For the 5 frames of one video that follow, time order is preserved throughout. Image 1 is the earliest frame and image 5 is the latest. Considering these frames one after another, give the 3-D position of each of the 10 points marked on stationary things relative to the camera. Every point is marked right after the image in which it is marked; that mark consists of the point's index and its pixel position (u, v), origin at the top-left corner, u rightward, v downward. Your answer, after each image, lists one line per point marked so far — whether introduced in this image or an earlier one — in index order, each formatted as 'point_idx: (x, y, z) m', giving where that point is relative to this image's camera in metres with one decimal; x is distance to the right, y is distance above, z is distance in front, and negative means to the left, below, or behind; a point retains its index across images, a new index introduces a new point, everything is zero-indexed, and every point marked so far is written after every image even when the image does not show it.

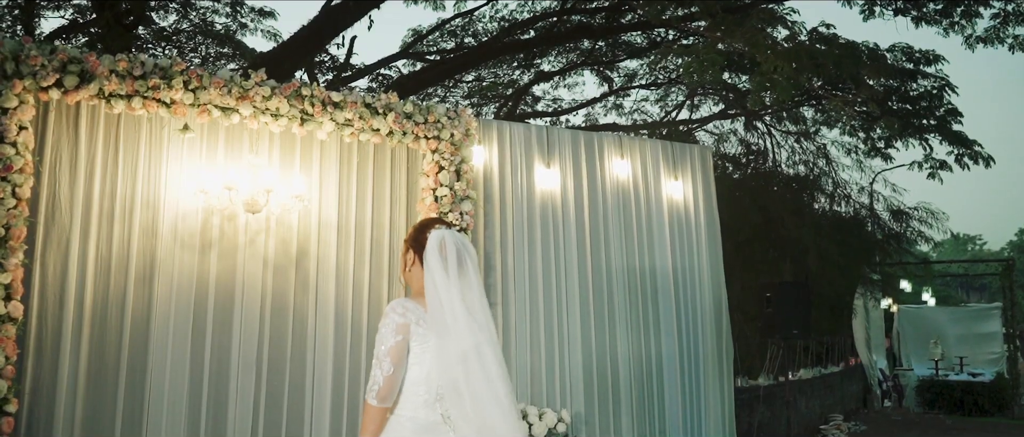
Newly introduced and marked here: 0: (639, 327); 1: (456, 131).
0: (+1.0, -0.8, +6.7) m
1: (-0.4, +0.6, +5.6) m
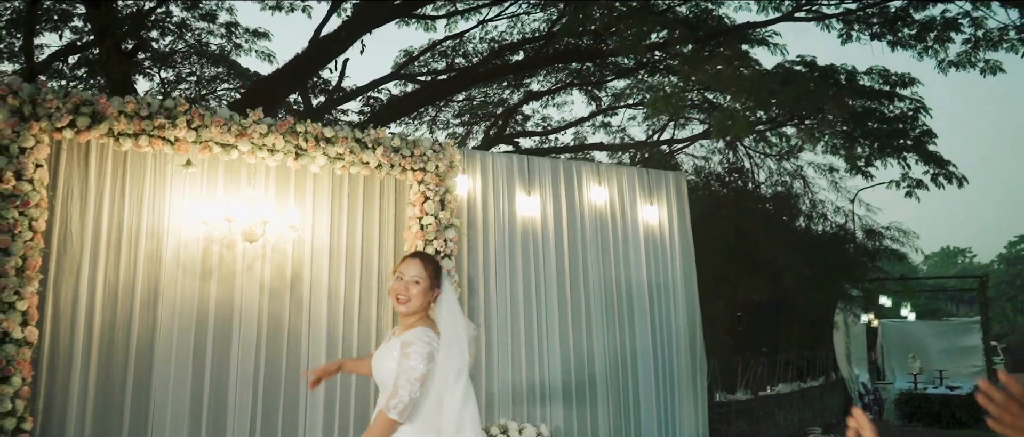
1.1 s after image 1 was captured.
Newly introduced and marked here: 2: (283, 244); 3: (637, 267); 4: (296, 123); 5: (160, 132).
0: (+0.9, -1.0, +7.1) m
1: (-0.5, +0.4, +6.0) m
2: (-1.6, -0.2, +5.8) m
3: (+1.1, -0.4, +7.4) m
4: (-1.4, +0.6, +5.6) m
5: (-2.1, +0.5, +5.1) m
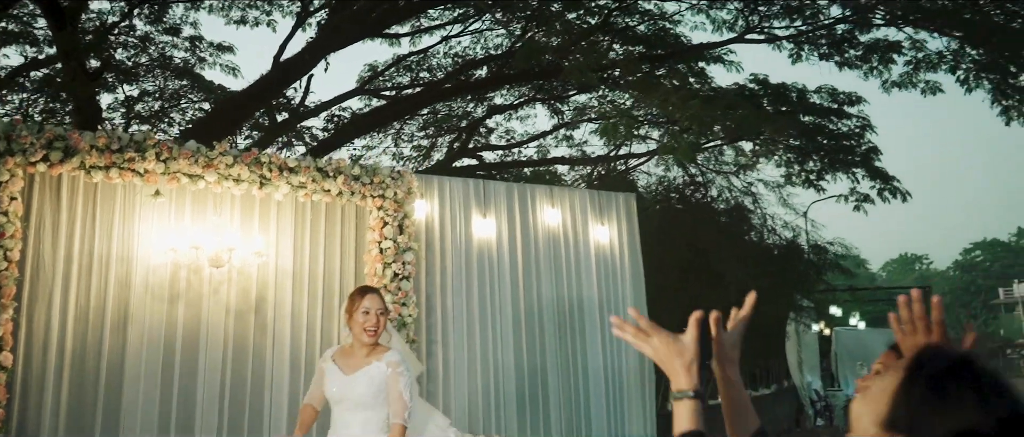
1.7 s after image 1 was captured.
0: (+0.5, -1.2, +7.5) m
1: (-0.8, +0.2, +6.4) m
2: (-1.9, -0.4, +6.1) m
3: (+0.7, -0.6, +7.8) m
4: (-1.7, +0.4, +5.9) m
5: (-2.4, +0.3, +5.3) m
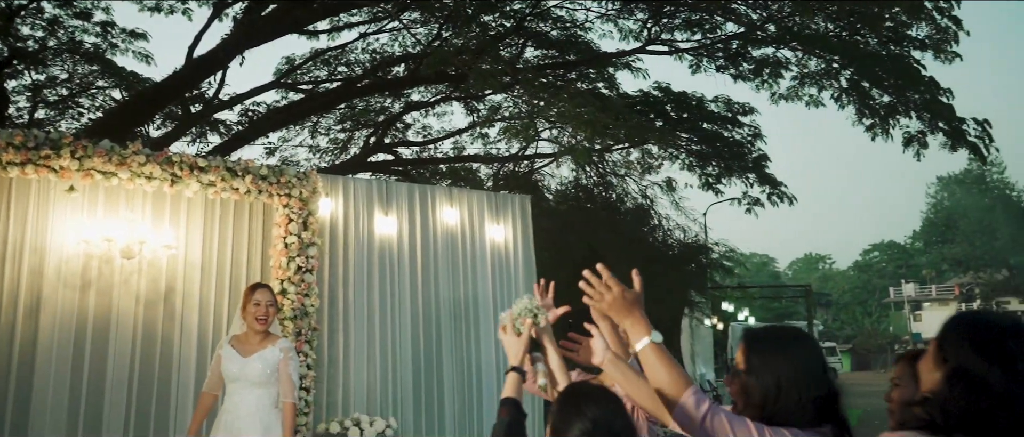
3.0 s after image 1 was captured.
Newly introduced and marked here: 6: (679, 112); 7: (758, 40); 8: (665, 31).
0: (-0.5, -1.2, +8.1) m
1: (-1.7, +0.2, +6.9) m
2: (-2.7, -0.3, +6.5) m
3: (-0.3, -0.6, +8.4) m
4: (-2.5, +0.5, +6.3) m
5: (-3.1, +0.4, +5.7) m
6: (+2.2, +1.4, +11.2) m
7: (+3.2, +2.3, +11.0) m
8: (+2.0, +2.5, +11.3) m
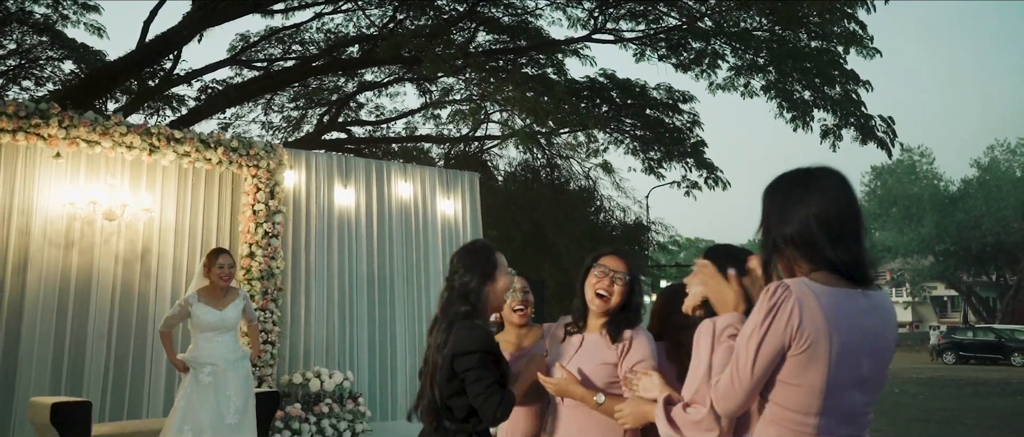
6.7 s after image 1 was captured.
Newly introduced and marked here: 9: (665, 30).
0: (-1.0, -1.0, +8.8) m
1: (-2.1, +0.5, +7.5) m
2: (-3.1, 0.0, +7.1) m
3: (-0.8, -0.3, +9.1) m
4: (-2.9, +0.8, +6.9) m
5: (-3.5, +0.6, +6.2) m
6: (+1.5, +1.7, +12.0) m
7: (+2.5, +2.6, +11.8) m
8: (+1.4, +2.8, +12.1) m
9: (+2.1, +2.7, +12.1) m
